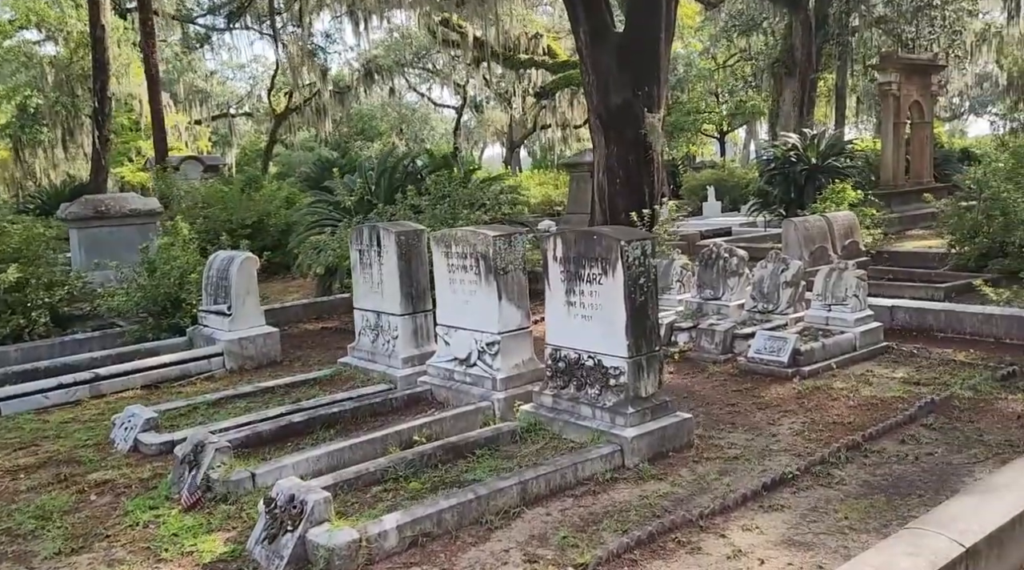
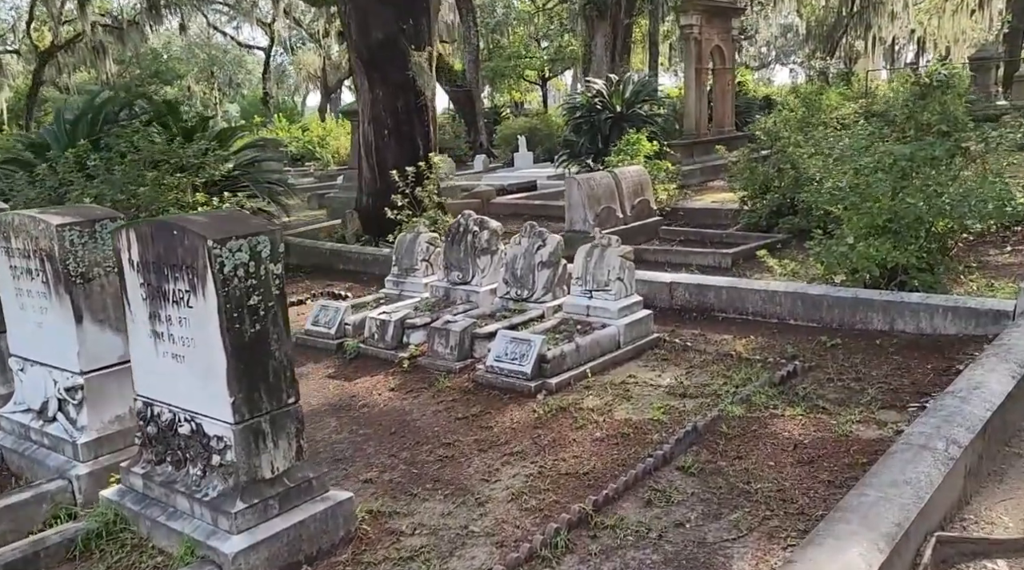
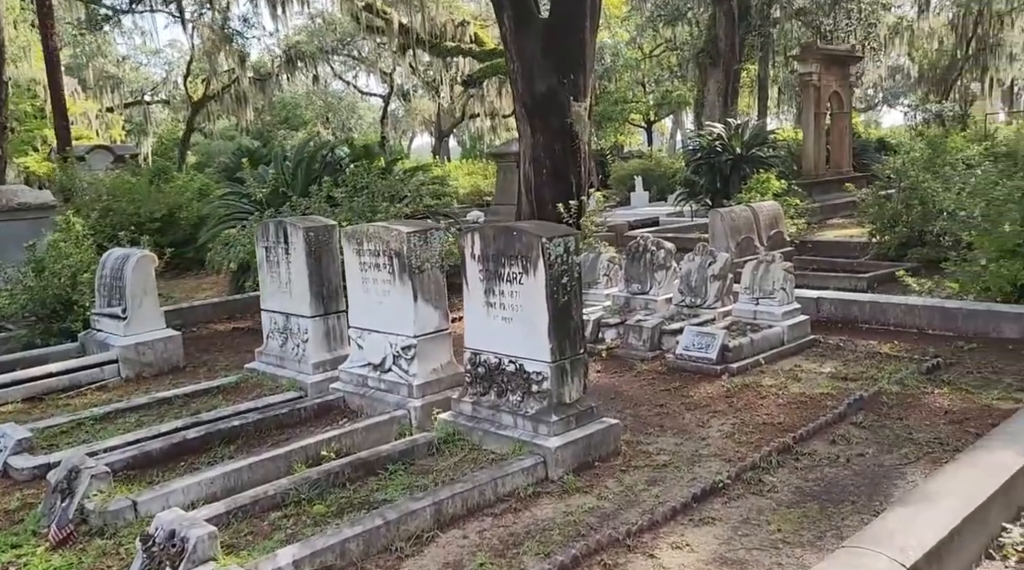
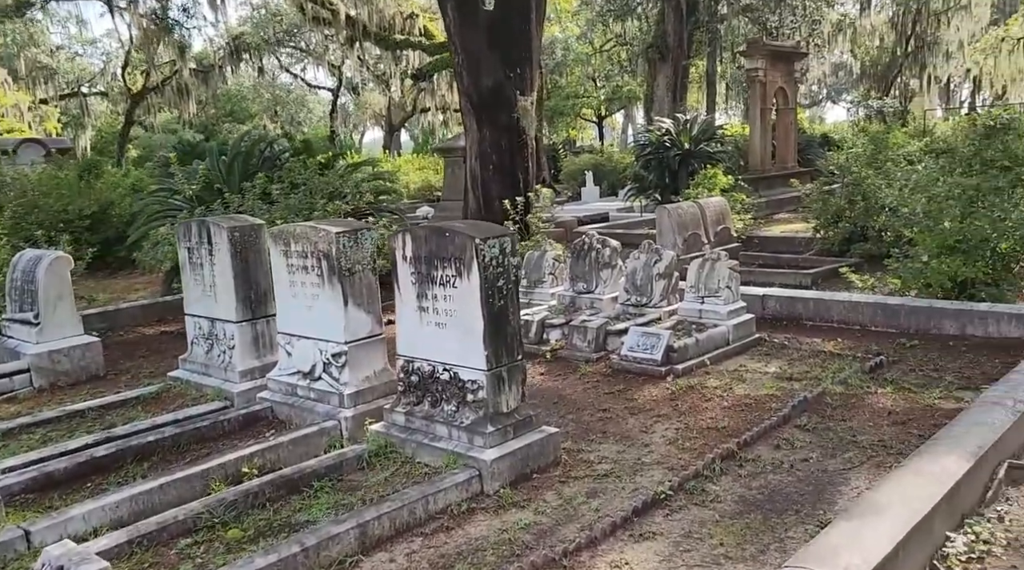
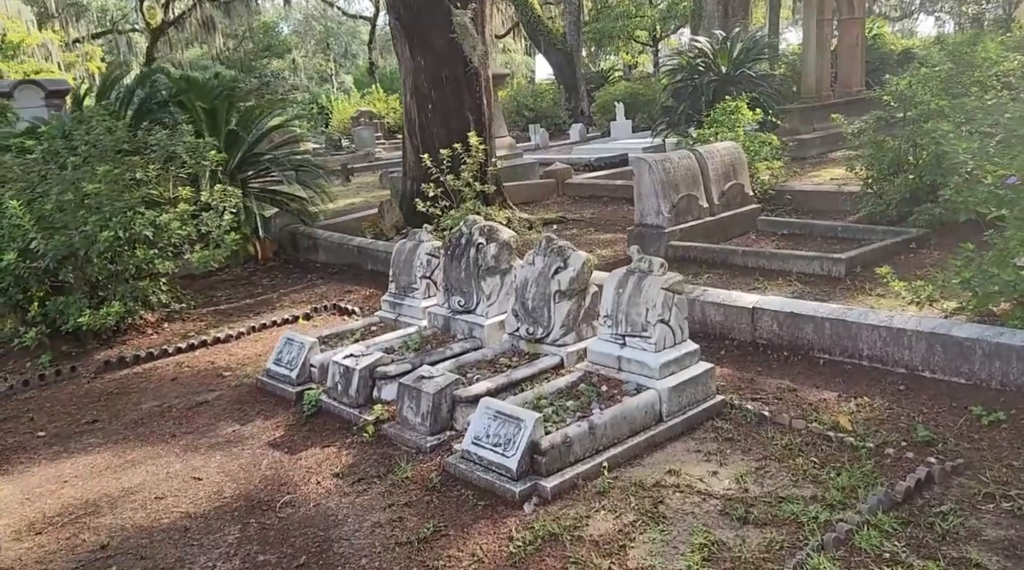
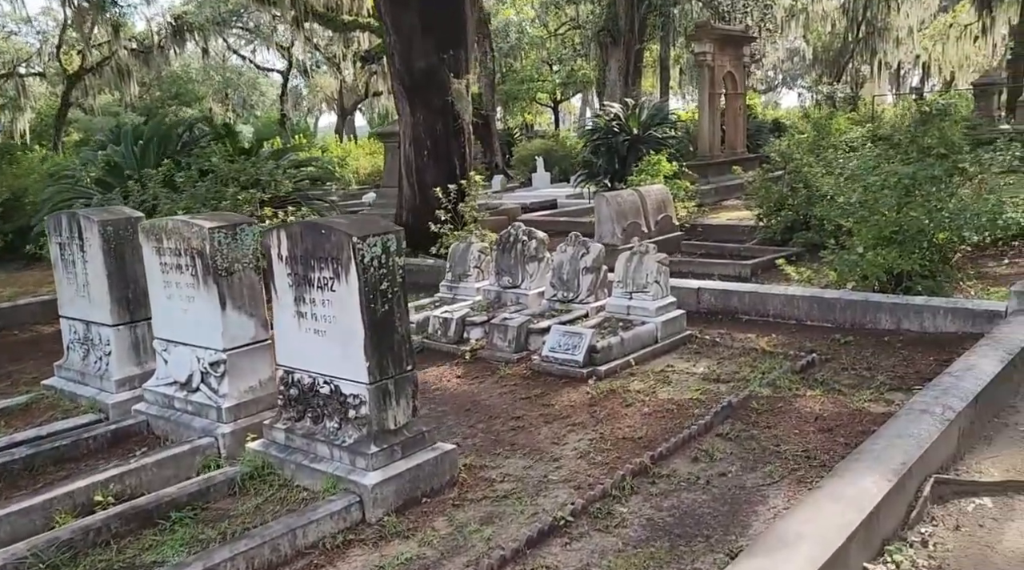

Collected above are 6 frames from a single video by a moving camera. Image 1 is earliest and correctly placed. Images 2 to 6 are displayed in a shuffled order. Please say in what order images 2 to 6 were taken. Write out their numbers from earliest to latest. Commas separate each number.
3, 4, 6, 2, 5
